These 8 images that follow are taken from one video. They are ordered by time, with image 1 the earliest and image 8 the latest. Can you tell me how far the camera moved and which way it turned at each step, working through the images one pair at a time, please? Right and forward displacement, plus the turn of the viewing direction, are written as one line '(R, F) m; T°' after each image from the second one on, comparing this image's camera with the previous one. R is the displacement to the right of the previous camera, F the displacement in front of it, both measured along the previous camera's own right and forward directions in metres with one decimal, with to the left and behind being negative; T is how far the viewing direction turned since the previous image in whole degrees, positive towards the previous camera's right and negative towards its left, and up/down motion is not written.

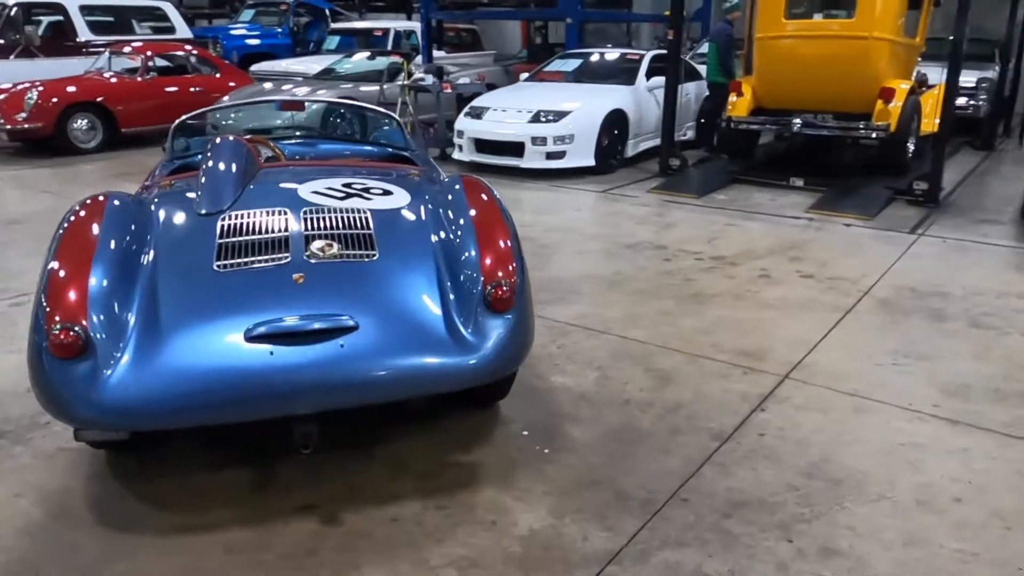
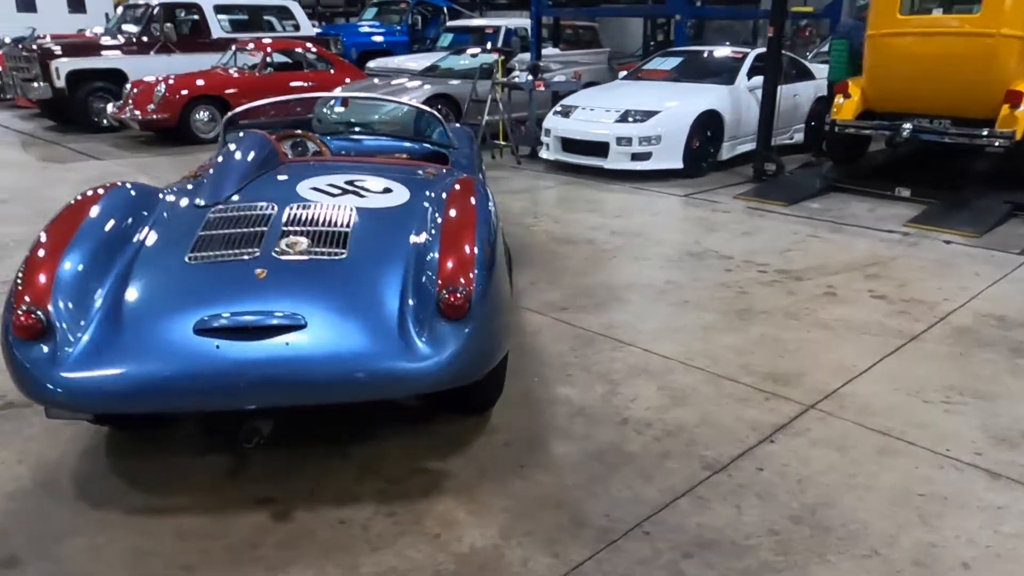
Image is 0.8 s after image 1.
(+0.5, +0.1) m; -9°
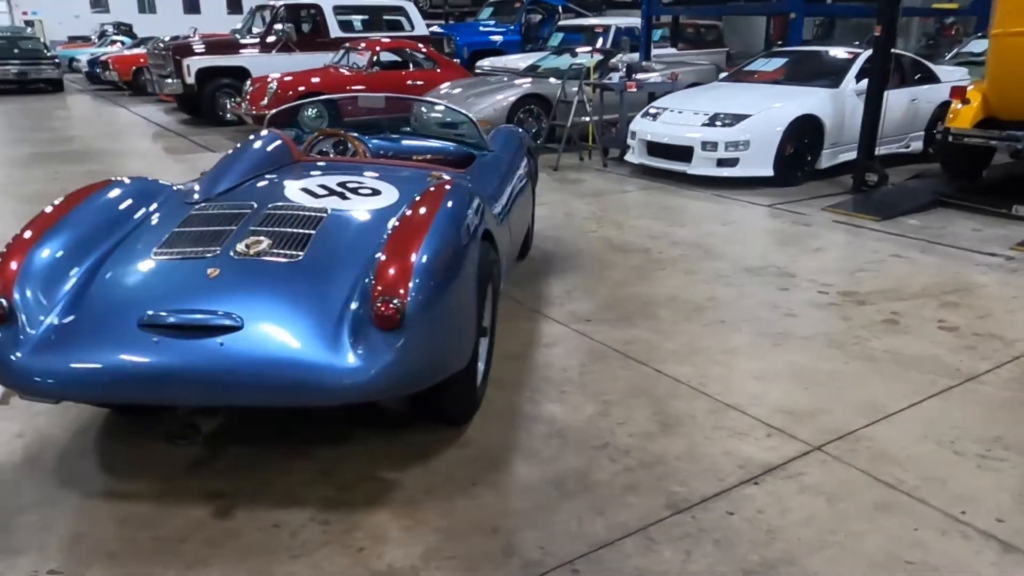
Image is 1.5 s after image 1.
(+0.5, +0.2) m; -9°
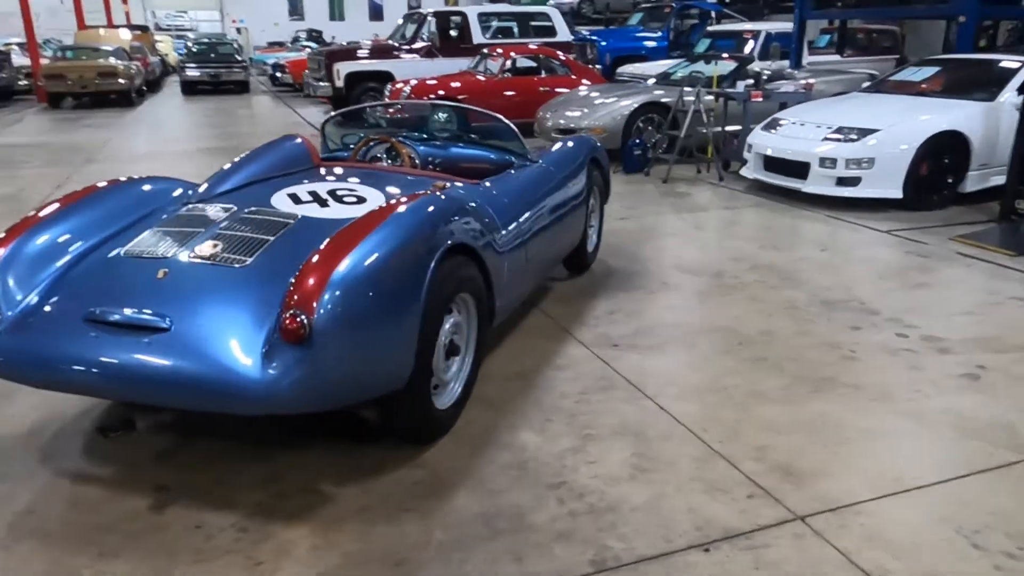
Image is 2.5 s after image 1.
(+0.7, +0.2) m; -12°
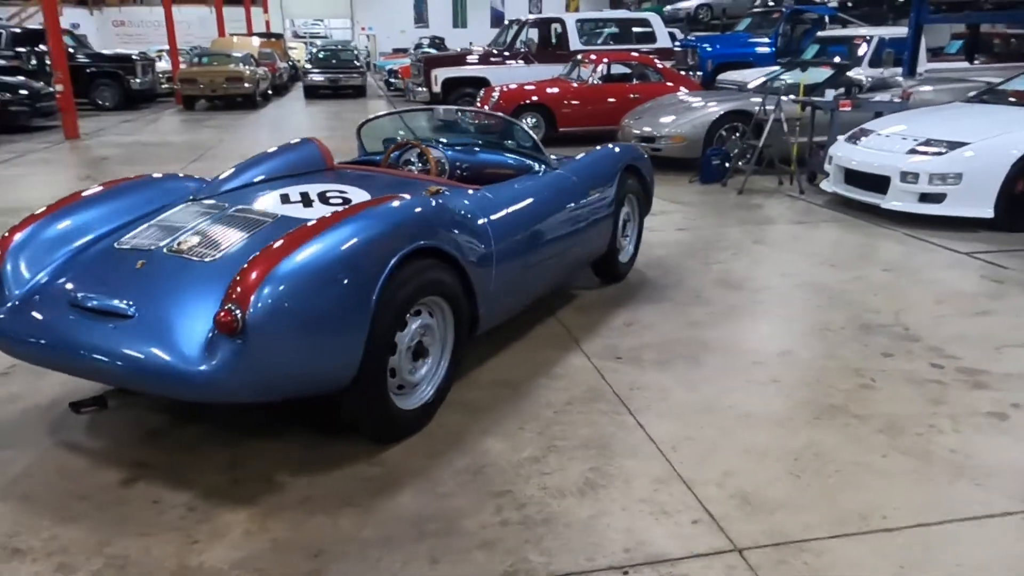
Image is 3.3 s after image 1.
(+0.5, 0.0) m; -9°
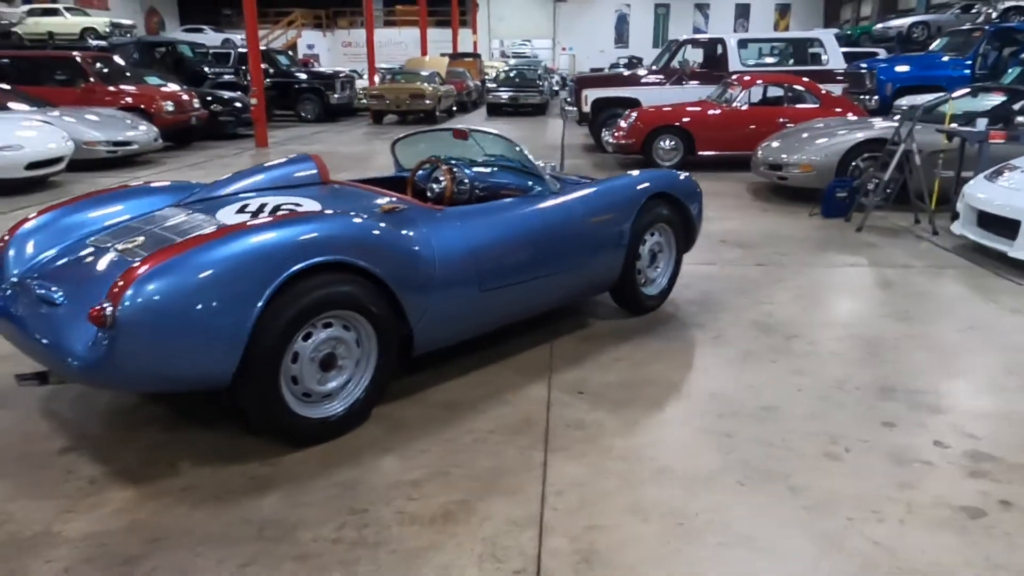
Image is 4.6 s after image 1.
(+1.1, +0.2) m; -15°
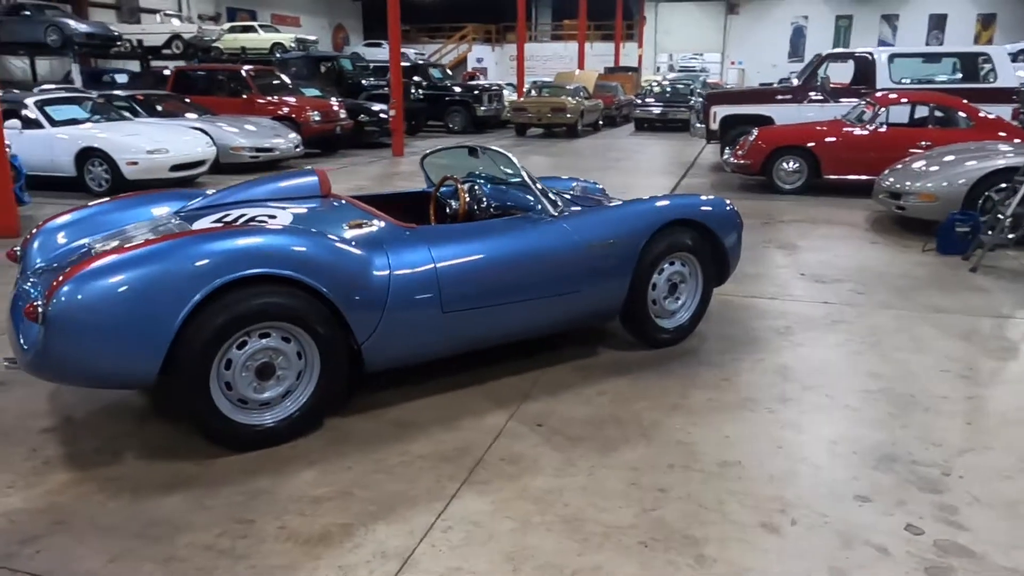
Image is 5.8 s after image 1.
(+0.9, +0.2) m; -12°
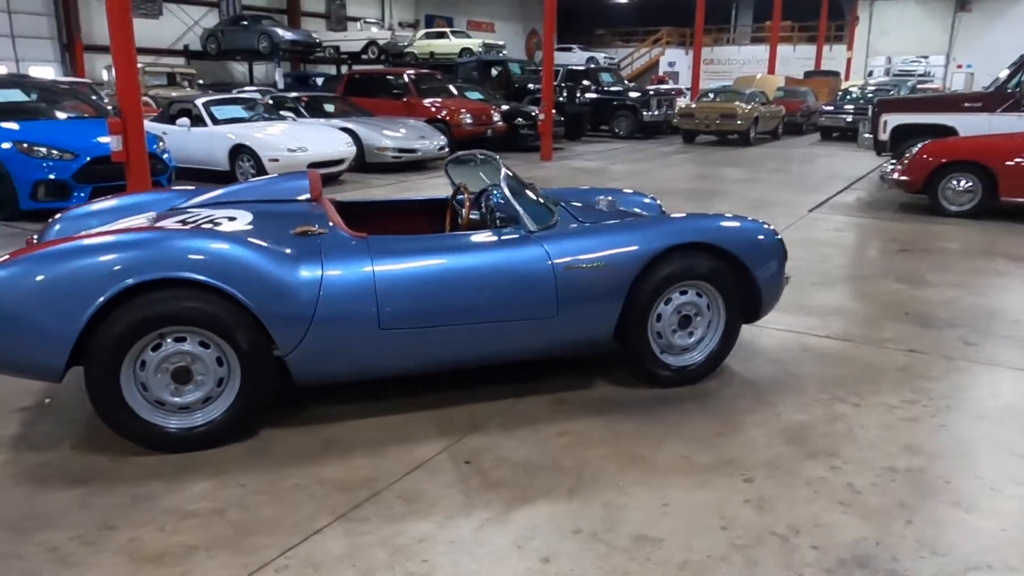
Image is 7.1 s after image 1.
(+1.0, +0.4) m; -14°
